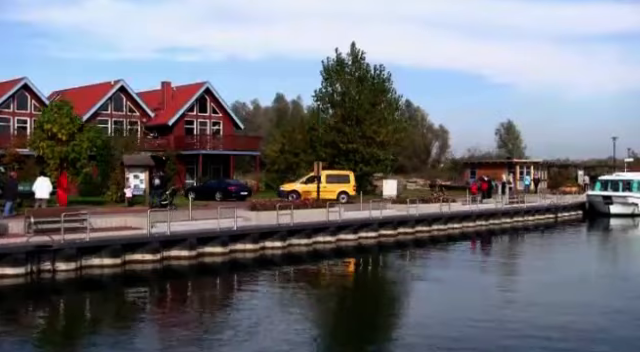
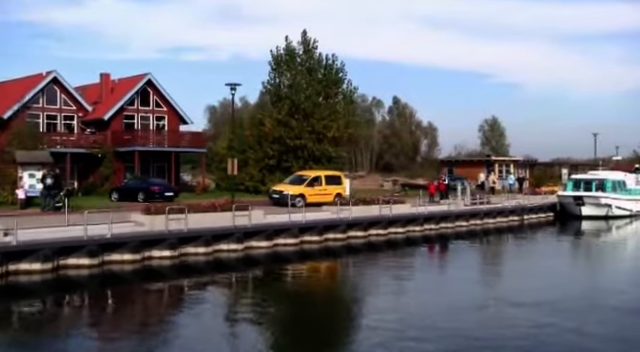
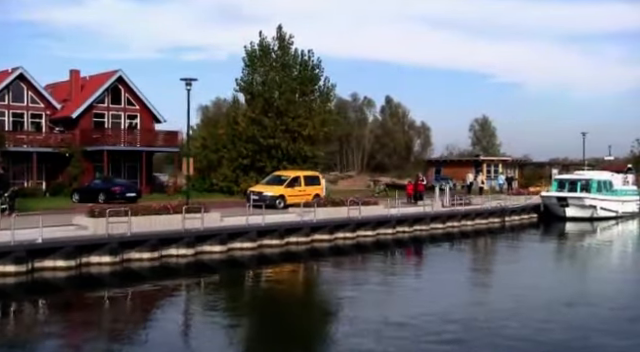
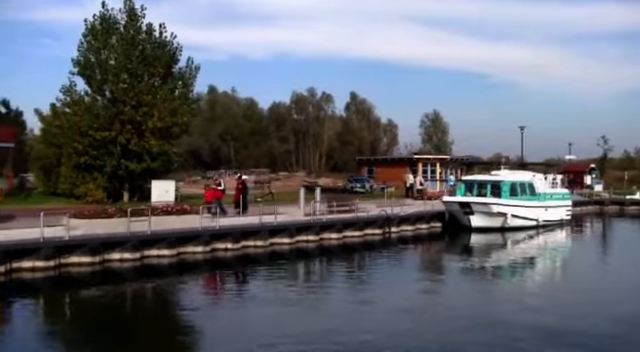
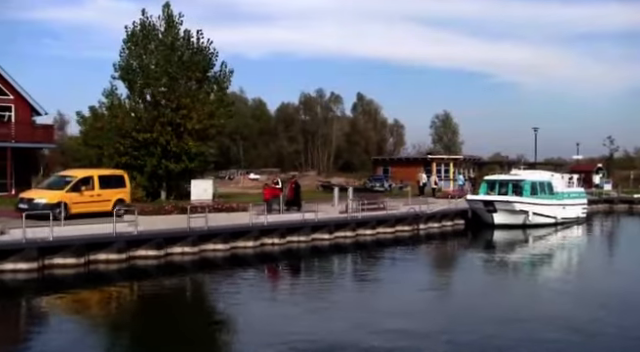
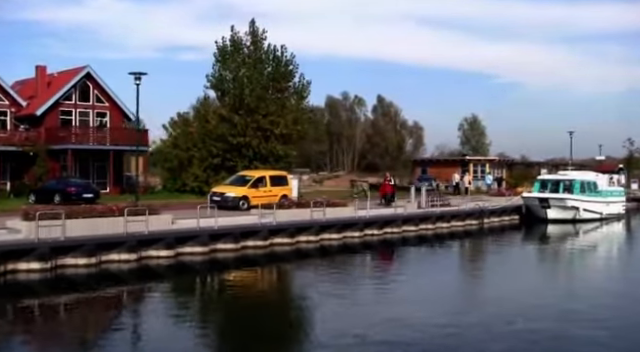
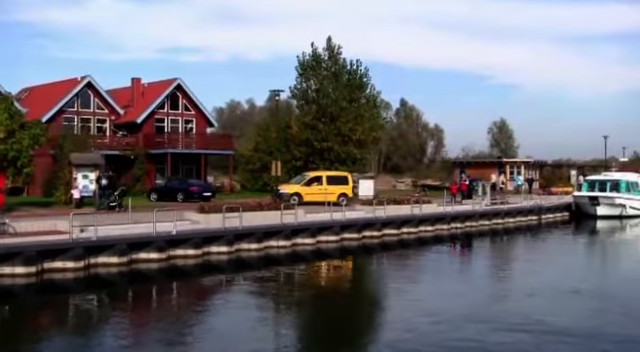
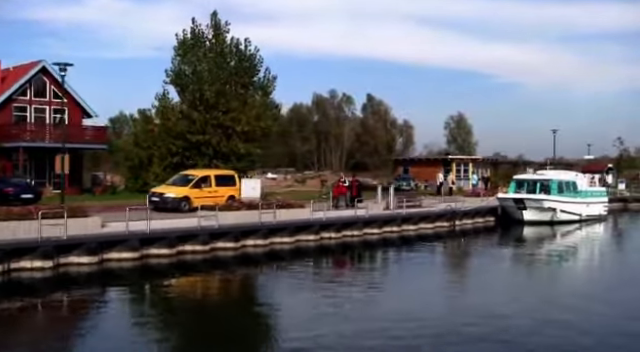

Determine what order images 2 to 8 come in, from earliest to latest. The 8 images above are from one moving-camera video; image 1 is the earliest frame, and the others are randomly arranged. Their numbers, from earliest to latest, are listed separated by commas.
7, 2, 3, 6, 8, 5, 4
